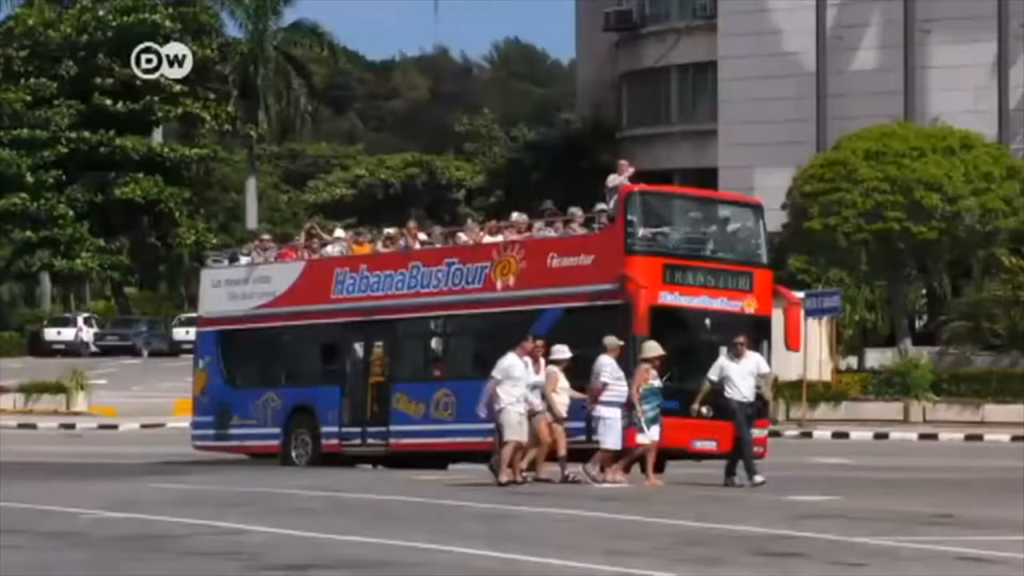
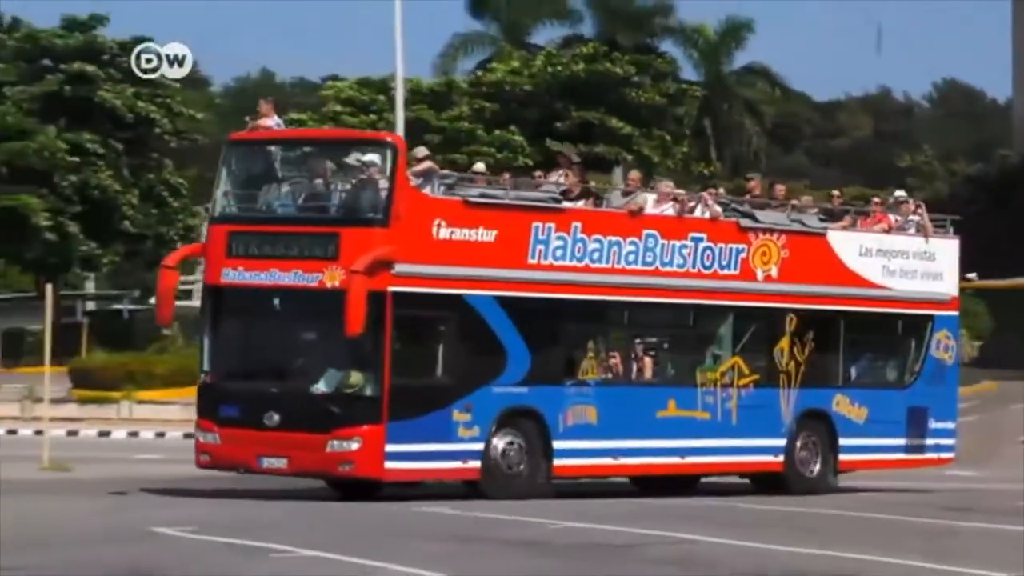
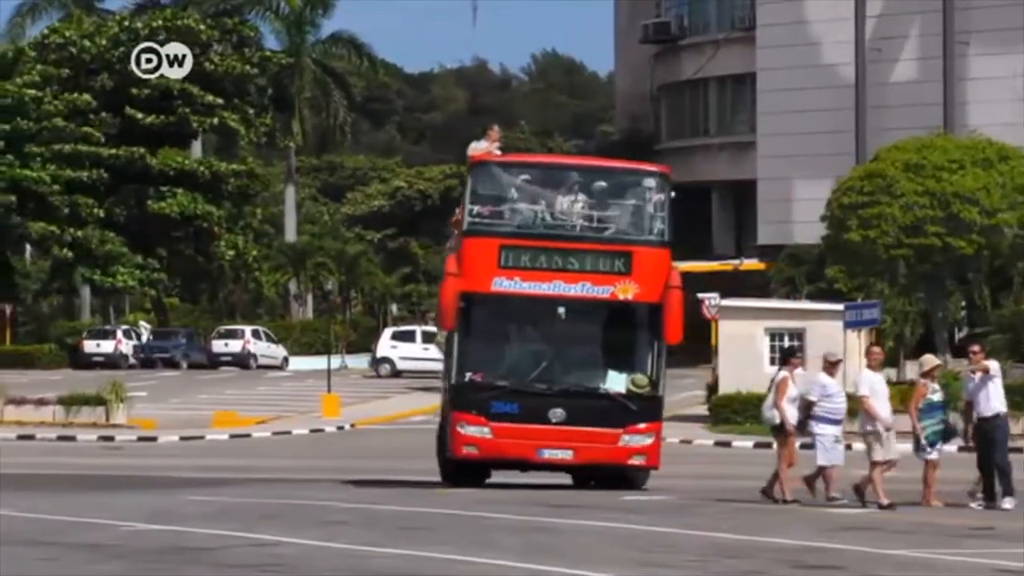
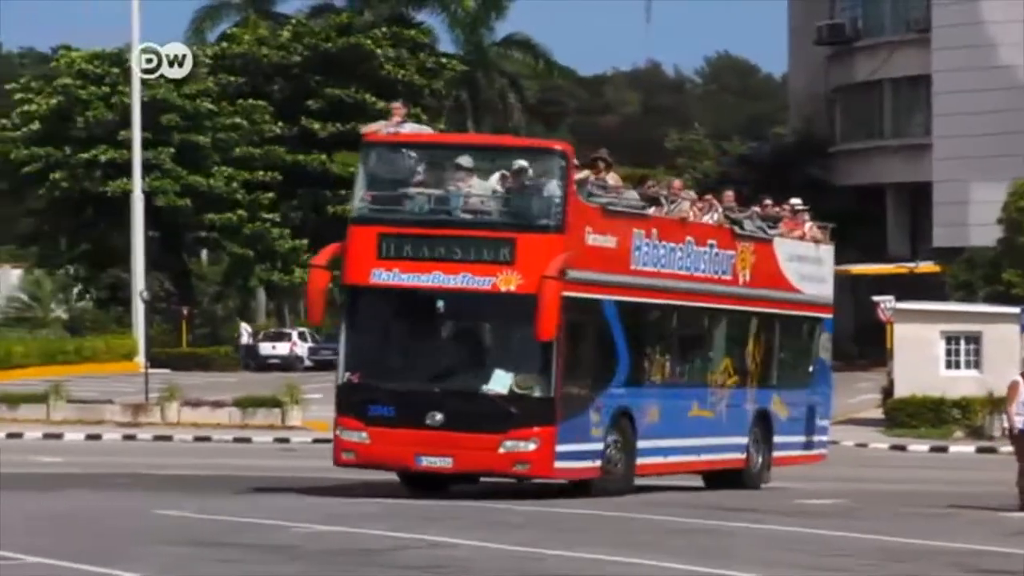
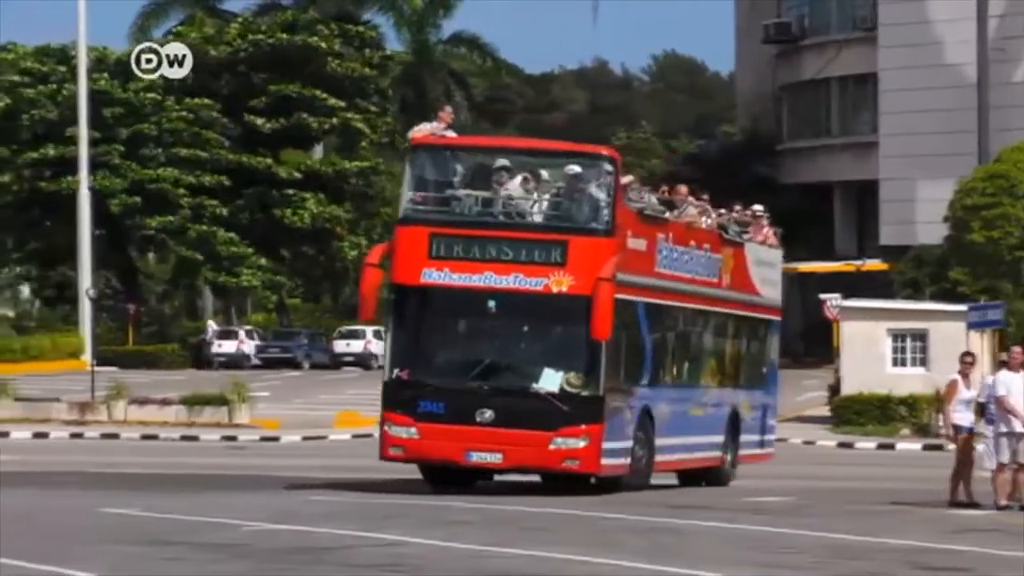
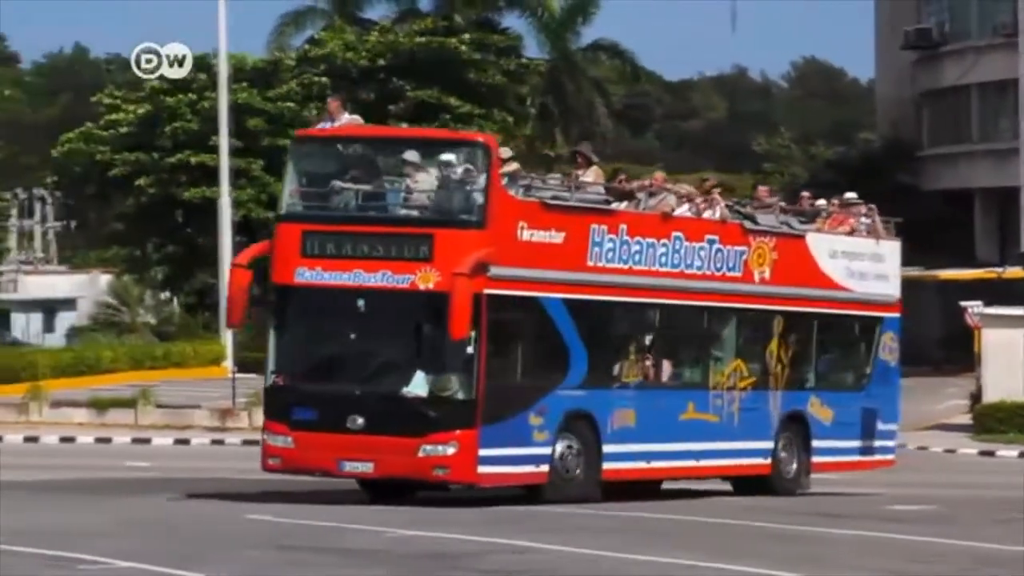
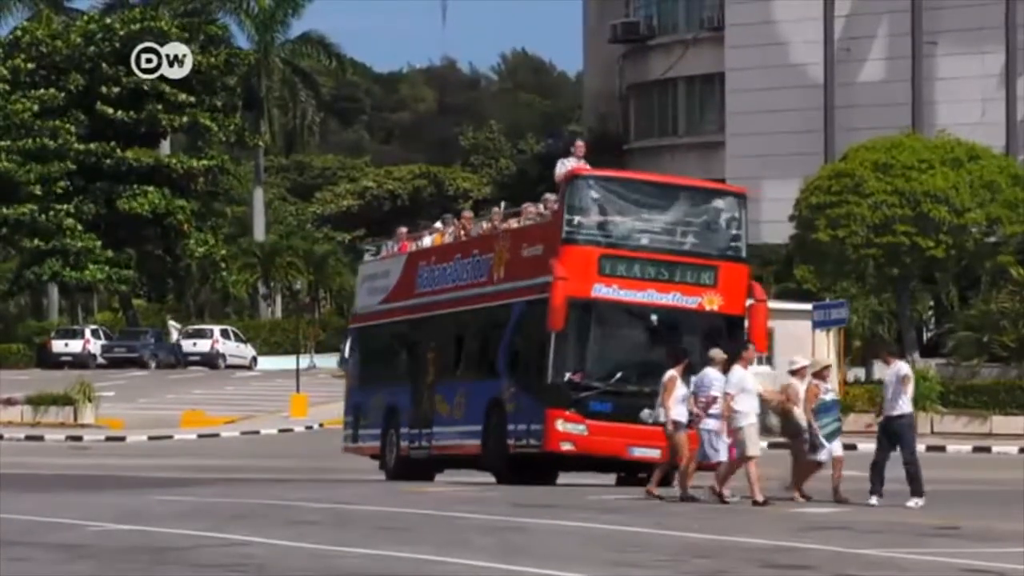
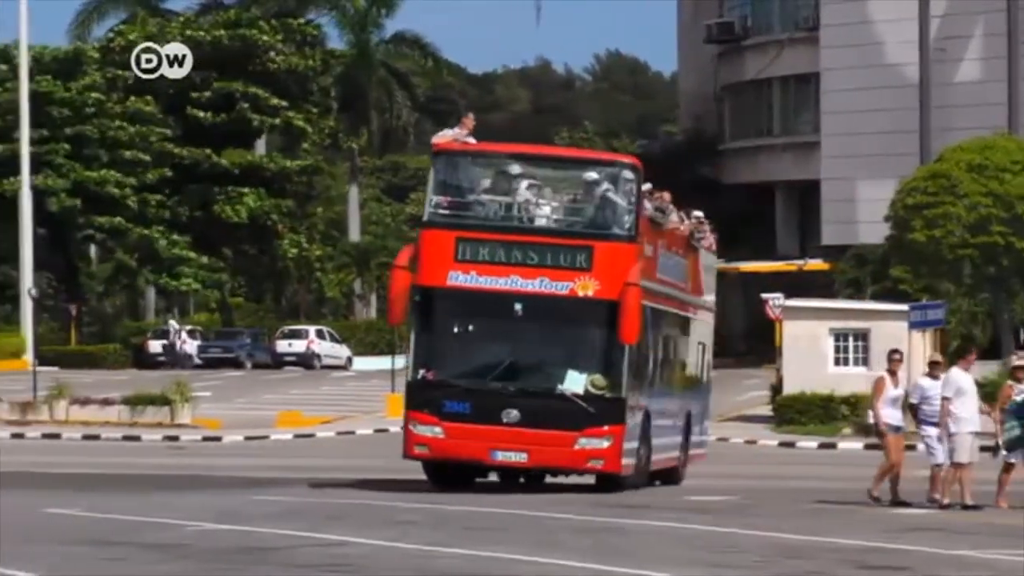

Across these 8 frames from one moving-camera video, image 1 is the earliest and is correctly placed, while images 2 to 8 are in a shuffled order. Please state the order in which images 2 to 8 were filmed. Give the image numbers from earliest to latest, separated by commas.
7, 3, 8, 5, 4, 6, 2
